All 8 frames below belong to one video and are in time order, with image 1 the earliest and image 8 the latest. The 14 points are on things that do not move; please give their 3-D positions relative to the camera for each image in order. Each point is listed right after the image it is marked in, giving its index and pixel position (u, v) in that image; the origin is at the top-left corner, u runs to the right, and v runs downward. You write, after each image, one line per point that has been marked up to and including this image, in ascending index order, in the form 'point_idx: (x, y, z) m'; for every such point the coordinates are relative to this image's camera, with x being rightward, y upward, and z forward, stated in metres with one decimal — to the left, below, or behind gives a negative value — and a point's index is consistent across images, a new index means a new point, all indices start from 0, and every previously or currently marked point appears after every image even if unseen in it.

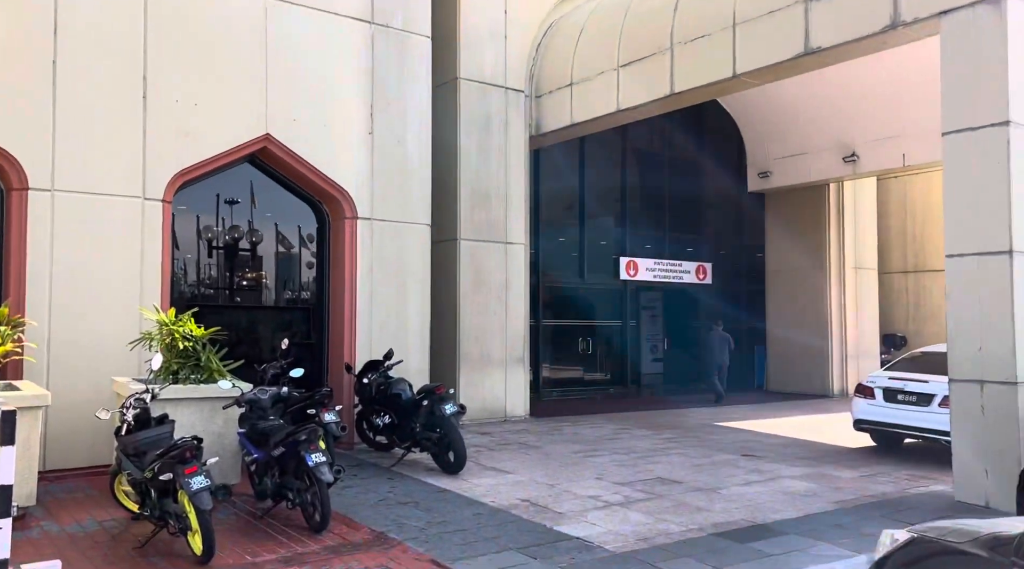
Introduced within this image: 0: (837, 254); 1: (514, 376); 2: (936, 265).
0: (+7.0, +0.7, +18.7) m
1: (+0.1, -1.4, +13.7) m
2: (+9.4, +0.4, +19.4) m
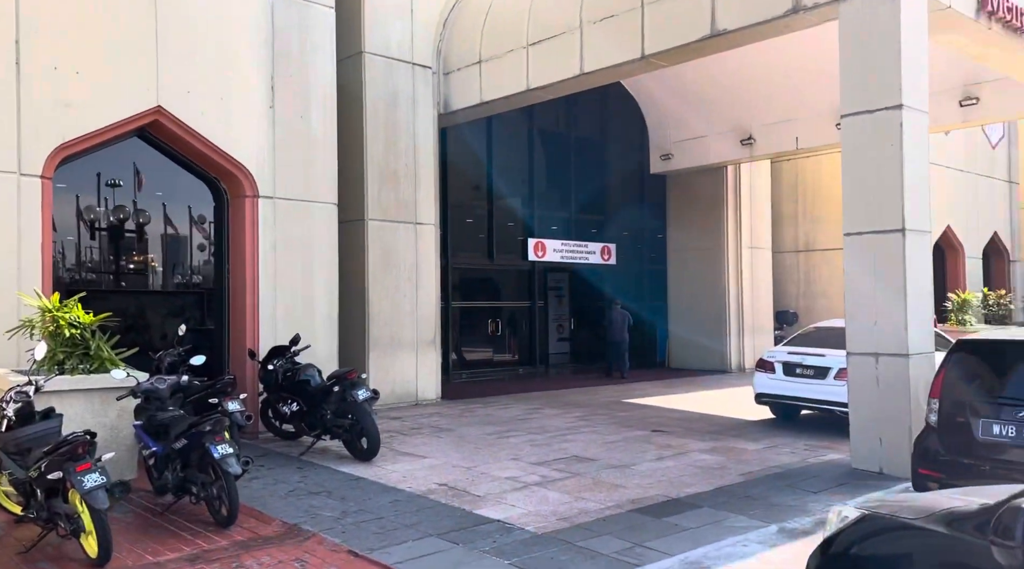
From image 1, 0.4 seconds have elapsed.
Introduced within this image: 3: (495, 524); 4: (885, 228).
0: (+4.9, +1.1, +19.3) m
1: (-1.4, -1.1, +13.5) m
2: (+7.2, +0.9, +20.2) m
3: (-0.1, -1.8, +6.6) m
4: (+3.7, +0.5, +8.8) m
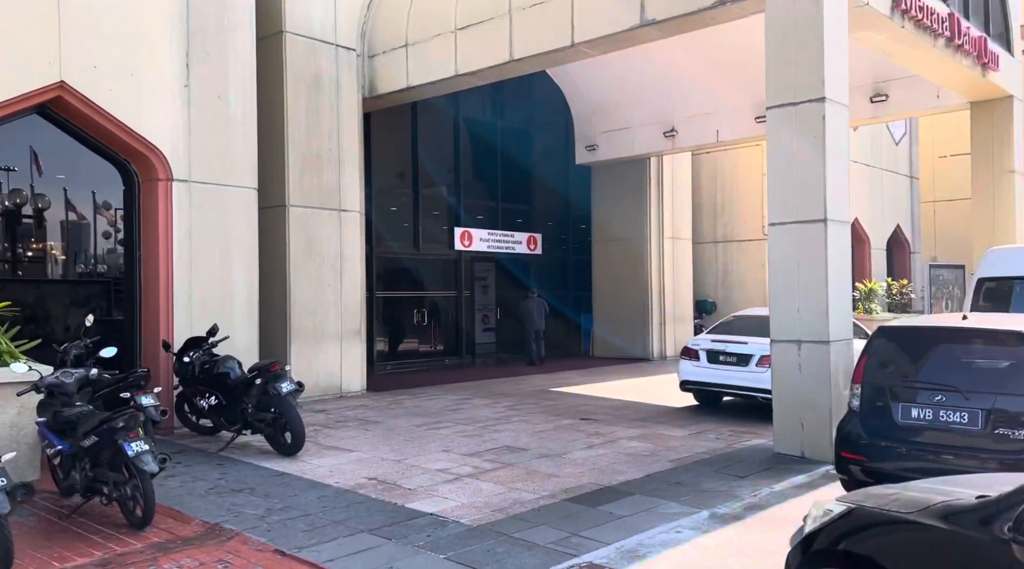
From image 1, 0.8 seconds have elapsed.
0: (+3.3, +1.4, +19.5) m
1: (-2.5, -1.0, +13.2) m
2: (+5.4, +1.2, +20.7) m
3: (-0.6, -1.7, +6.5) m
4: (+3.0, +0.7, +8.9) m
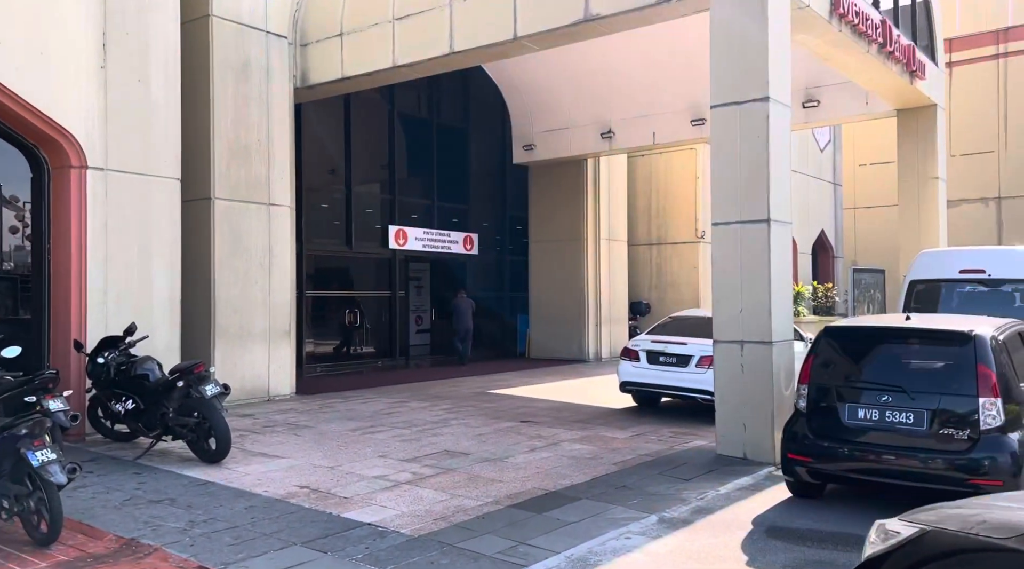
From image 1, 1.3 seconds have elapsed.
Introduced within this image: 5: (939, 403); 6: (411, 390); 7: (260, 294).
0: (+1.8, +1.3, +19.4) m
1: (-3.4, -0.9, +12.6) m
2: (+3.9, +1.1, +20.7) m
3: (-1.0, -1.7, +6.1) m
4: (+2.4, +0.7, +8.8) m
5: (+3.2, -0.9, +6.6) m
6: (-1.6, -1.7, +13.7) m
7: (-3.6, -0.1, +12.4) m
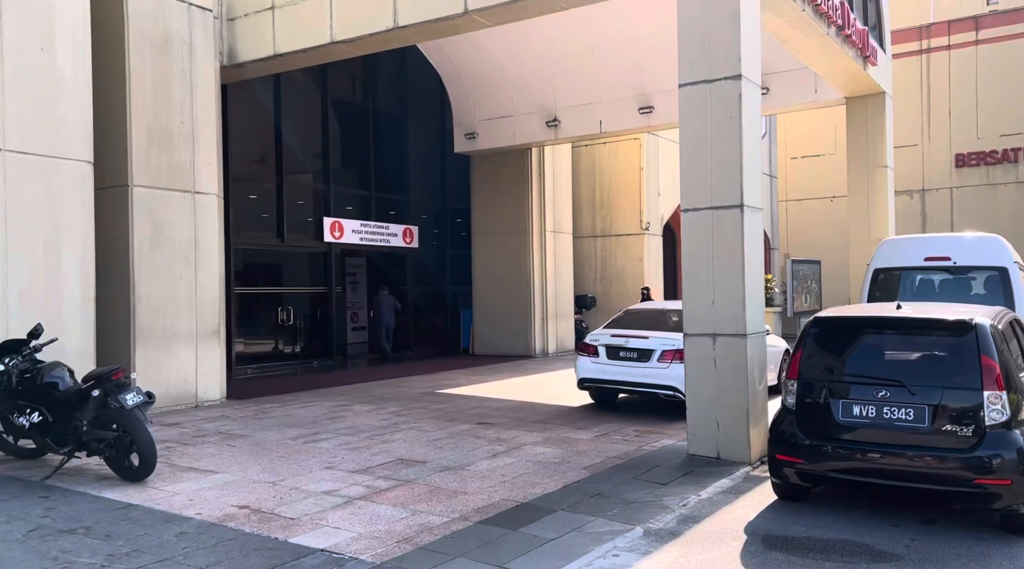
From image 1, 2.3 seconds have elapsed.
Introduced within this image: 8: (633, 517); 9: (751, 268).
0: (+0.5, +1.5, +18.8) m
1: (-4.1, -0.9, +11.6) m
2: (+2.5, +1.3, +20.3) m
3: (-1.2, -1.6, +5.3) m
4: (+2.0, +0.8, +8.3) m
5: (+3.0, -0.8, +6.1) m
6: (-2.3, -1.6, +12.9) m
7: (-4.2, -0.1, +11.3) m
8: (+0.9, -1.7, +6.3) m
9: (+2.3, +0.2, +8.3) m
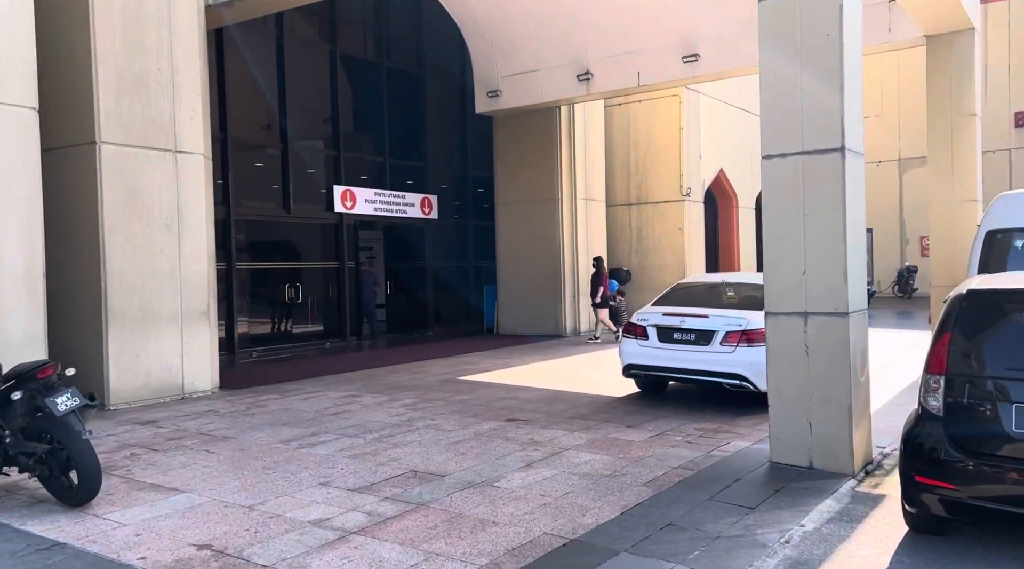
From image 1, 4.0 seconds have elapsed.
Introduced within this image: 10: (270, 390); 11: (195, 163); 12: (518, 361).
0: (+1.1, +2.0, +17.0) m
1: (-3.7, -0.6, +10.1) m
2: (+3.1, +1.9, +18.5) m
3: (-0.9, -1.5, +3.7) m
4: (+2.3, +1.0, +6.6) m
5: (+3.2, -0.6, +4.4) m
6: (-1.9, -1.2, +11.3) m
7: (-3.9, +0.2, +9.8) m
8: (+1.1, -1.5, +4.6) m
9: (+2.6, +0.4, +6.6) m
10: (-2.9, -1.3, +10.7) m
11: (-3.7, +1.3, +10.1) m
12: (+0.1, -1.2, +13.4) m
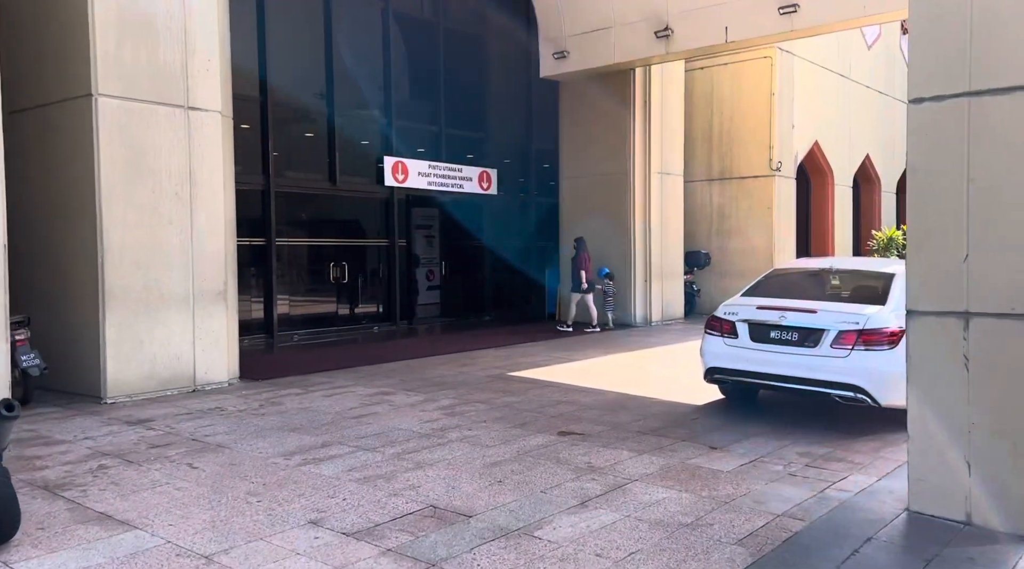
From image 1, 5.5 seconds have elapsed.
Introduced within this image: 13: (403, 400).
0: (+2.3, +2.3, +15.3) m
1: (-3.1, -0.4, +8.8) m
2: (+4.4, +2.2, +16.6) m
3: (-0.9, -1.4, +2.2) m
4: (+2.6, +1.1, +4.8) m
5: (+3.3, -0.6, +2.6) m
6: (-1.2, -1.0, +9.9) m
7: (-3.3, +0.4, +8.5) m
8: (+1.2, -1.4, +3.0) m
9: (+2.9, +0.5, +4.8) m
10: (-2.3, -1.0, +9.3) m
11: (-3.0, +1.6, +8.8) m
12: (+0.9, -0.9, +11.8) m
13: (-1.0, -1.1, +8.2) m
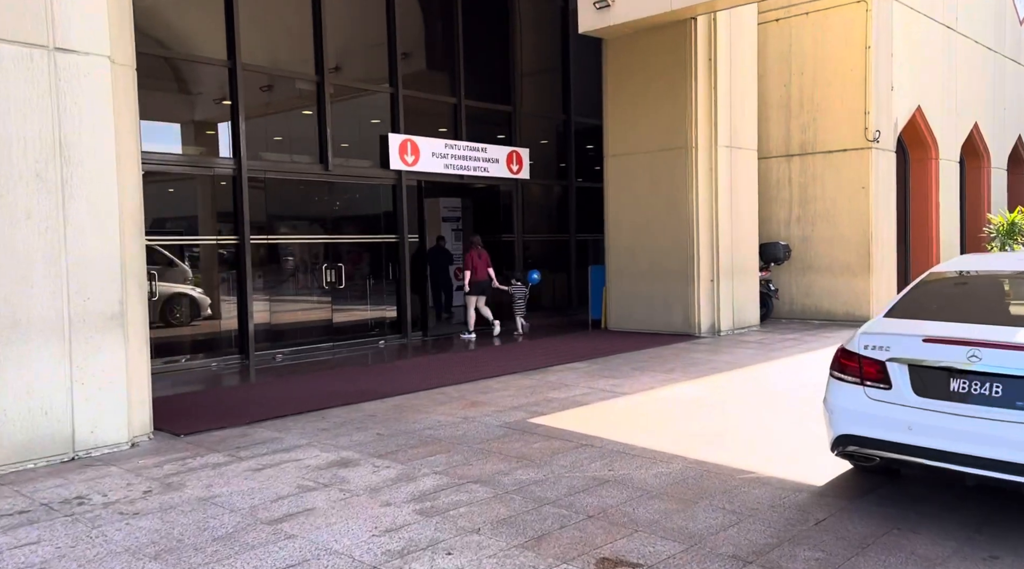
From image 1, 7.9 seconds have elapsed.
0: (+2.7, +2.3, +12.3) m
1: (-3.0, -0.5, +6.1) m
2: (+4.9, +2.2, +13.5) m
3: (-1.1, -1.6, -0.6) m
4: (+2.5, +1.0, +1.8) m
5: (+3.1, -0.7, -0.5) m
6: (-1.0, -1.1, +7.1) m
7: (-3.2, +0.3, +5.8) m
8: (+1.1, -1.6, +0.1) m
9: (+2.7, +0.4, +1.8) m
10: (-2.2, -1.2, +6.6) m
11: (-2.9, +1.4, +6.1) m
12: (+1.2, -1.0, +8.9) m
13: (-0.9, -1.2, +5.4) m
